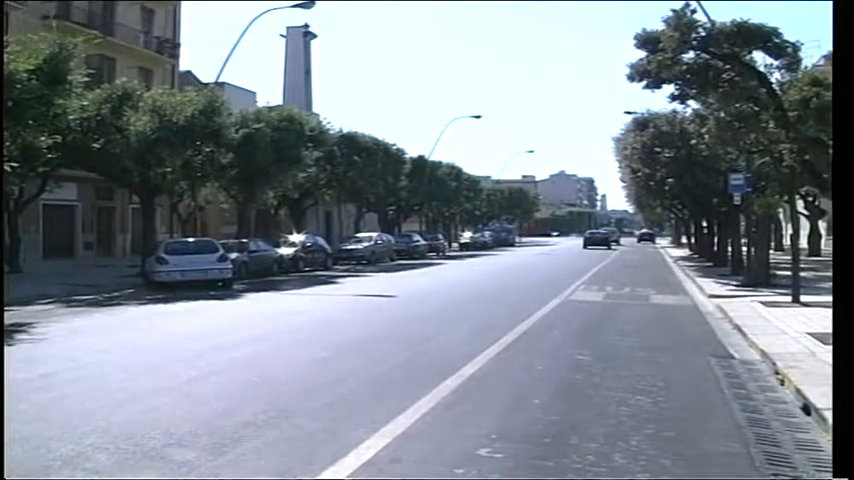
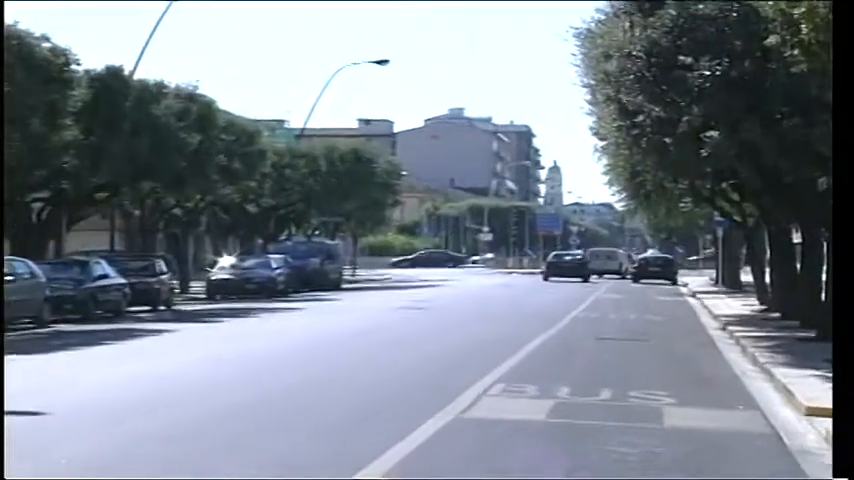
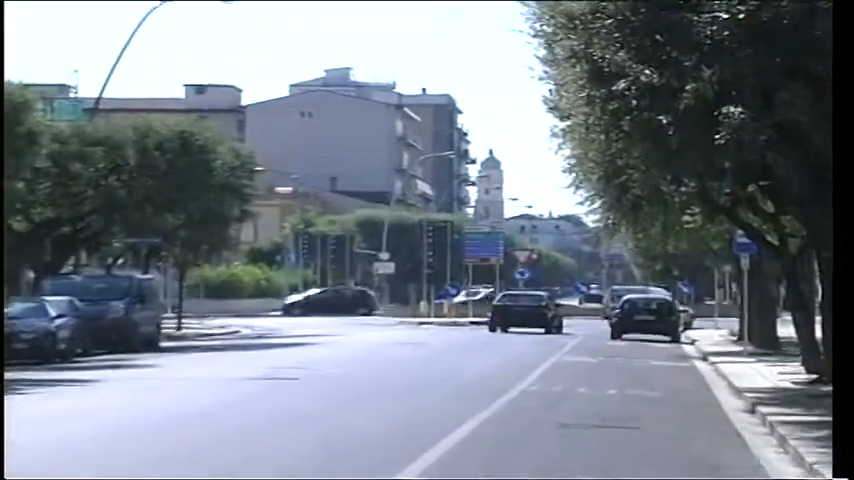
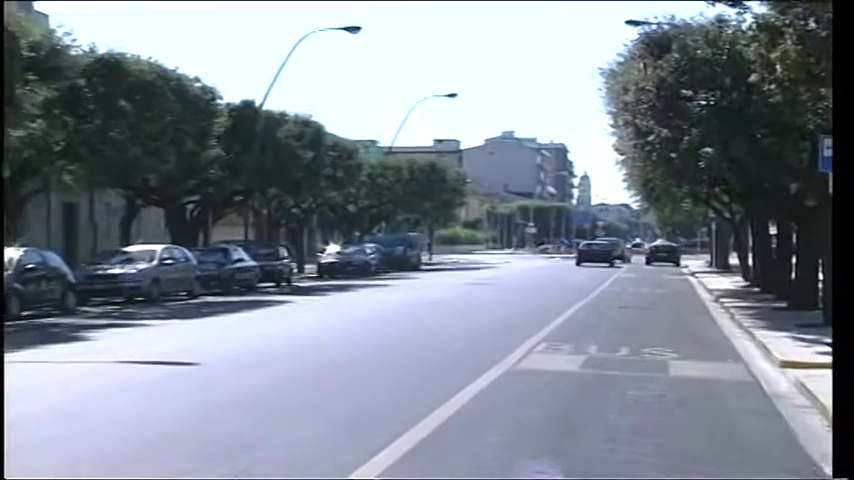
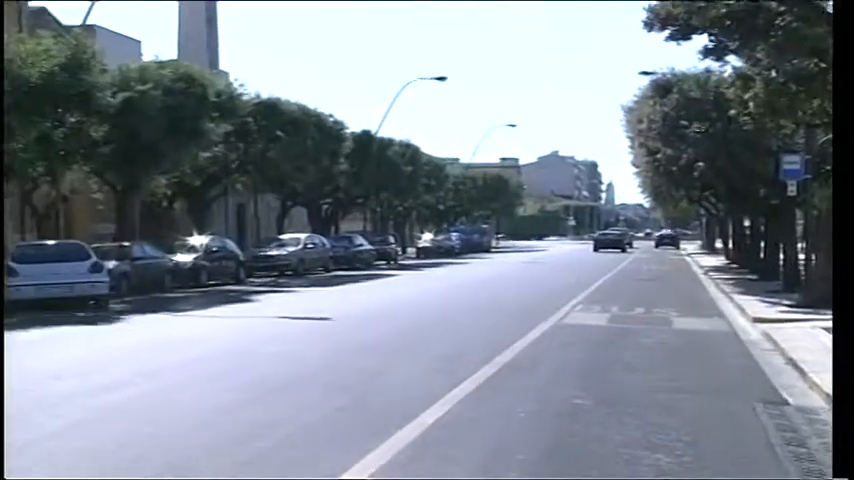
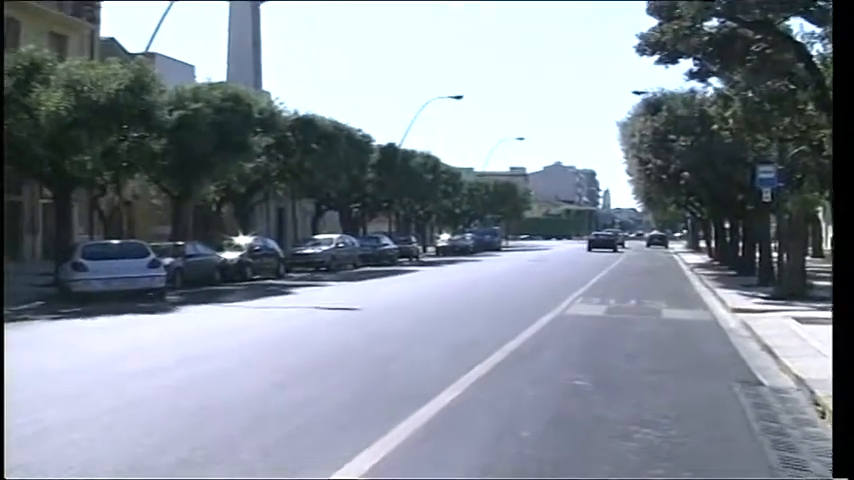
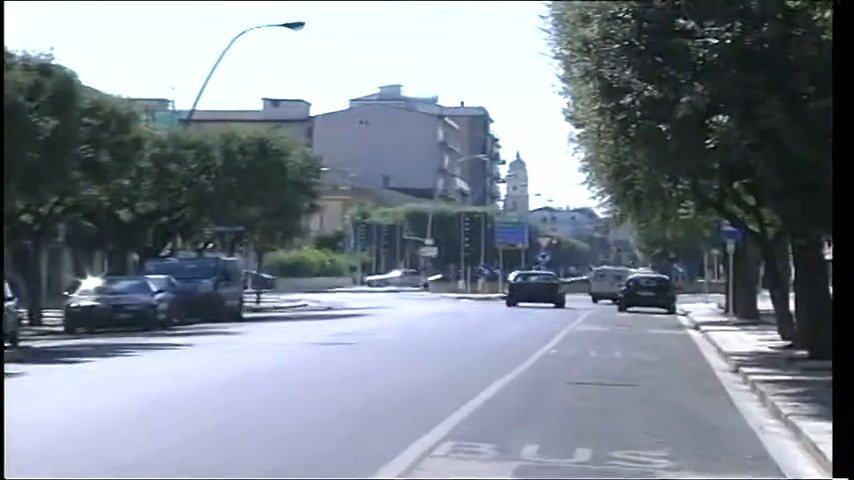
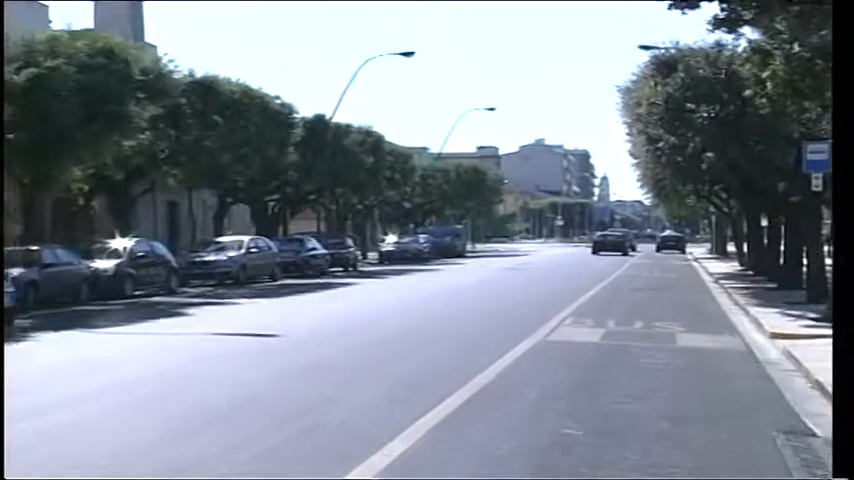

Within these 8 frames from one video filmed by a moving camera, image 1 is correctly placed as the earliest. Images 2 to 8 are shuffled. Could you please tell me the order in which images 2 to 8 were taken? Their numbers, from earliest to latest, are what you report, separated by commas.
6, 5, 8, 4, 2, 7, 3
